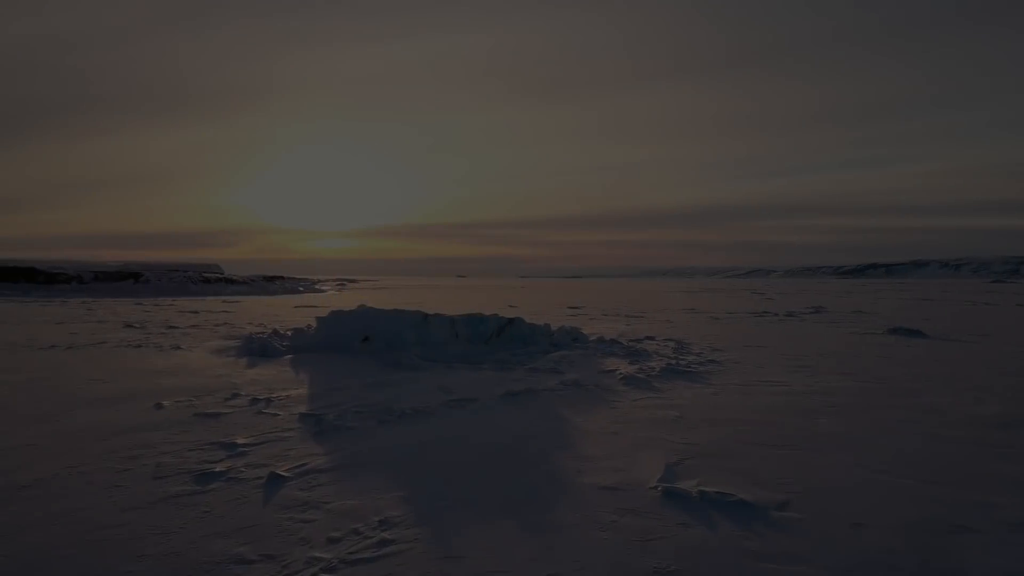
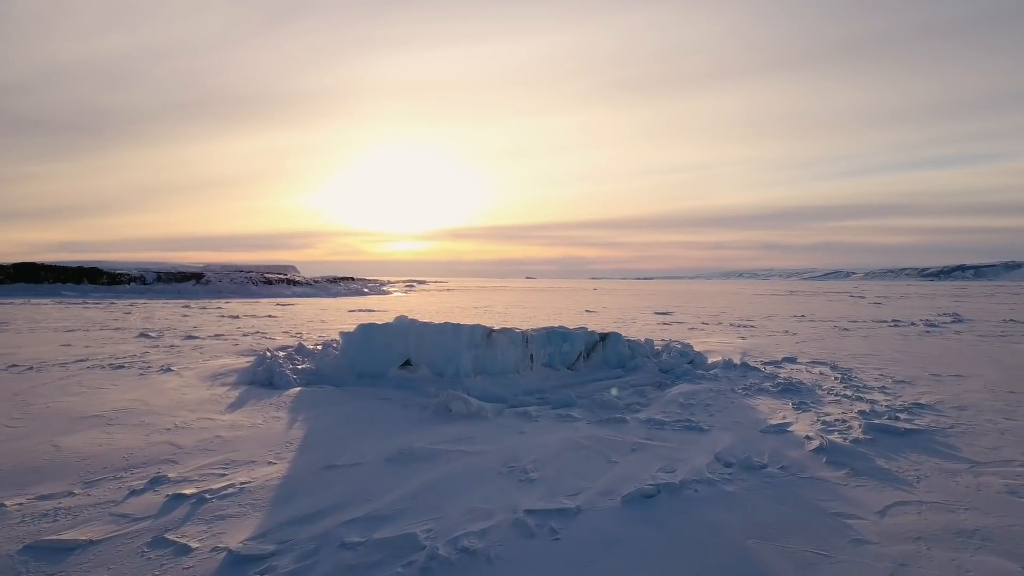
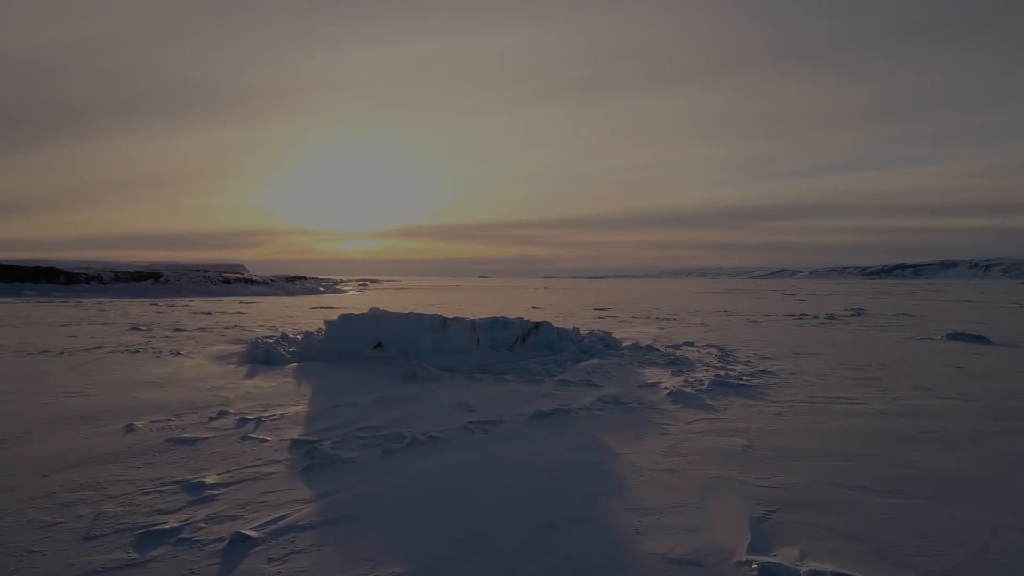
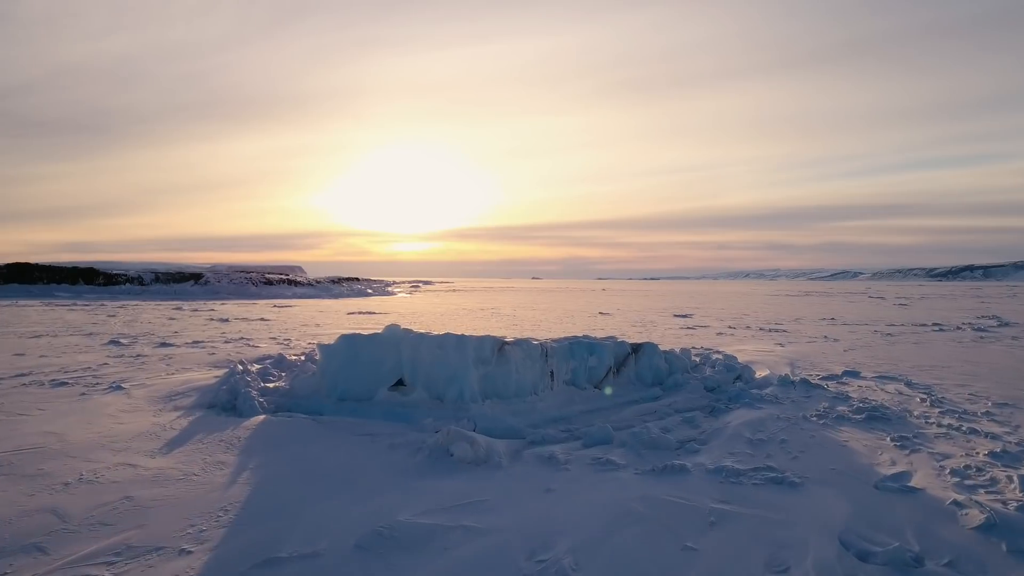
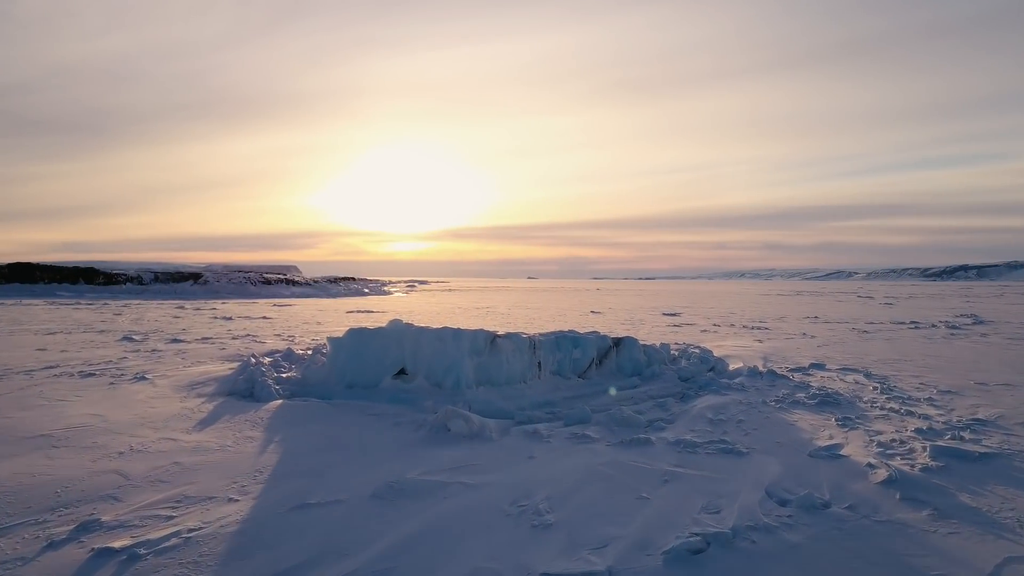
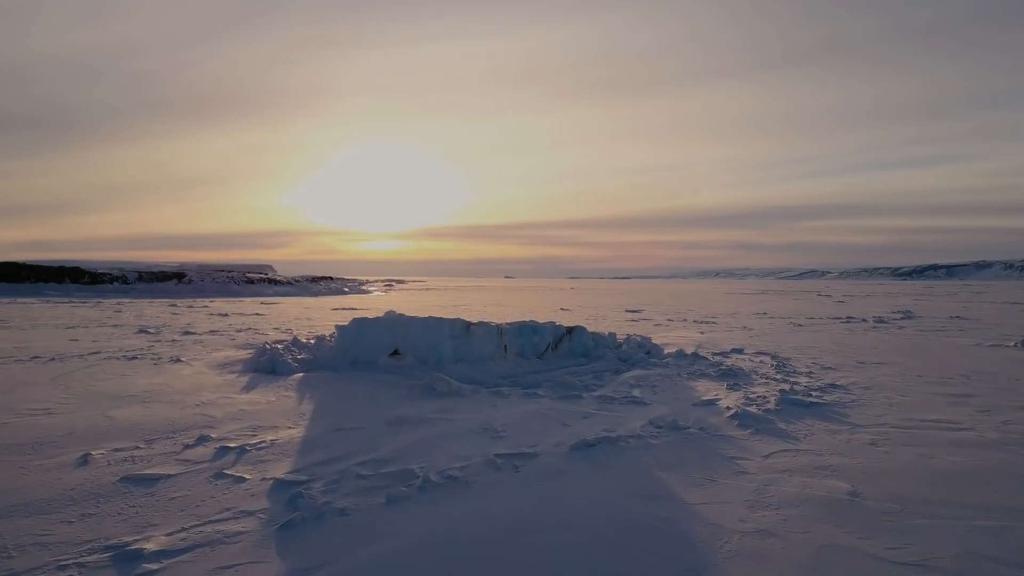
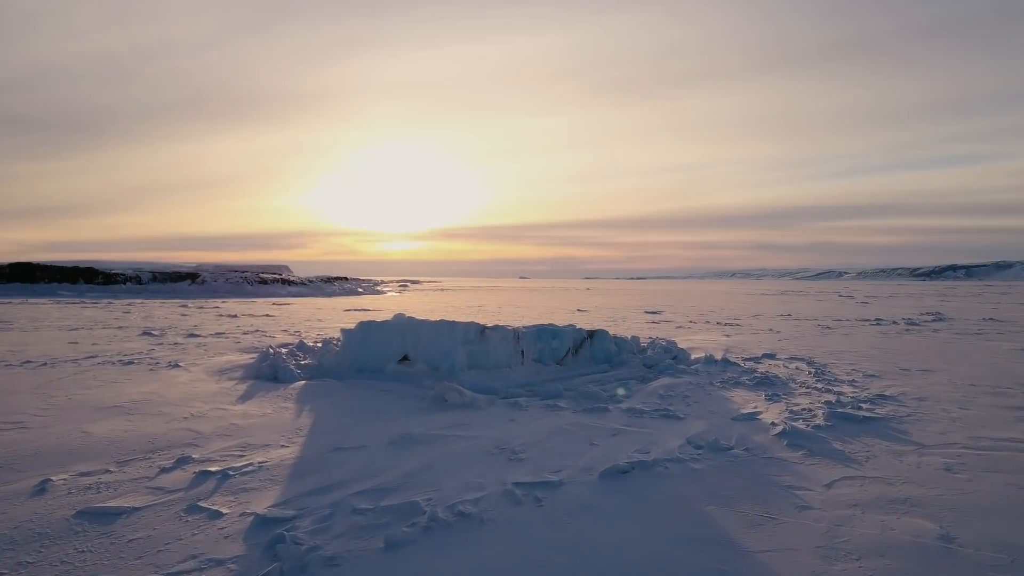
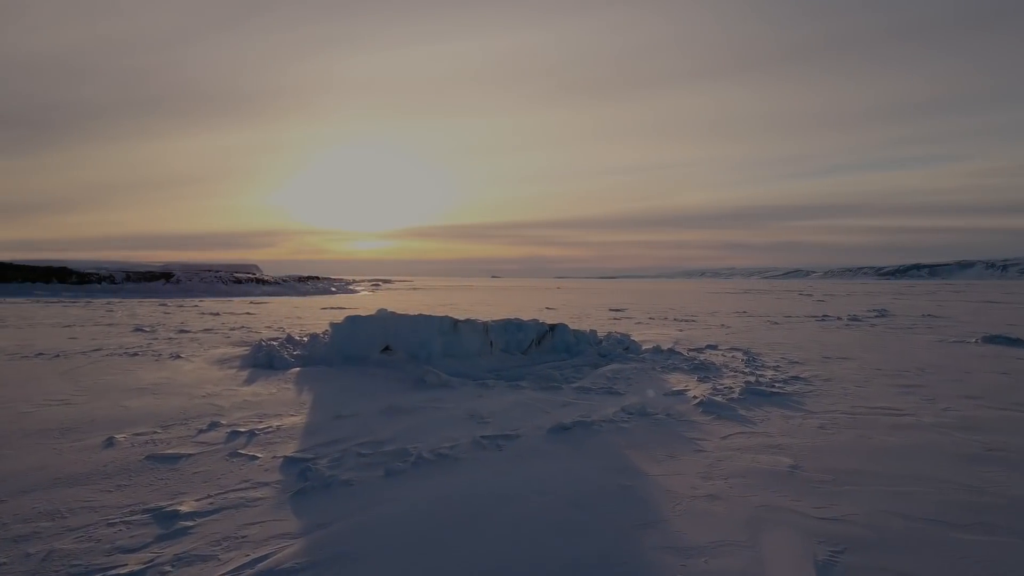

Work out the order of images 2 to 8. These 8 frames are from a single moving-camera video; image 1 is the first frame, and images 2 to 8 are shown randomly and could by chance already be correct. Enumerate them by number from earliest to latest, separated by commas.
3, 8, 6, 7, 2, 5, 4
